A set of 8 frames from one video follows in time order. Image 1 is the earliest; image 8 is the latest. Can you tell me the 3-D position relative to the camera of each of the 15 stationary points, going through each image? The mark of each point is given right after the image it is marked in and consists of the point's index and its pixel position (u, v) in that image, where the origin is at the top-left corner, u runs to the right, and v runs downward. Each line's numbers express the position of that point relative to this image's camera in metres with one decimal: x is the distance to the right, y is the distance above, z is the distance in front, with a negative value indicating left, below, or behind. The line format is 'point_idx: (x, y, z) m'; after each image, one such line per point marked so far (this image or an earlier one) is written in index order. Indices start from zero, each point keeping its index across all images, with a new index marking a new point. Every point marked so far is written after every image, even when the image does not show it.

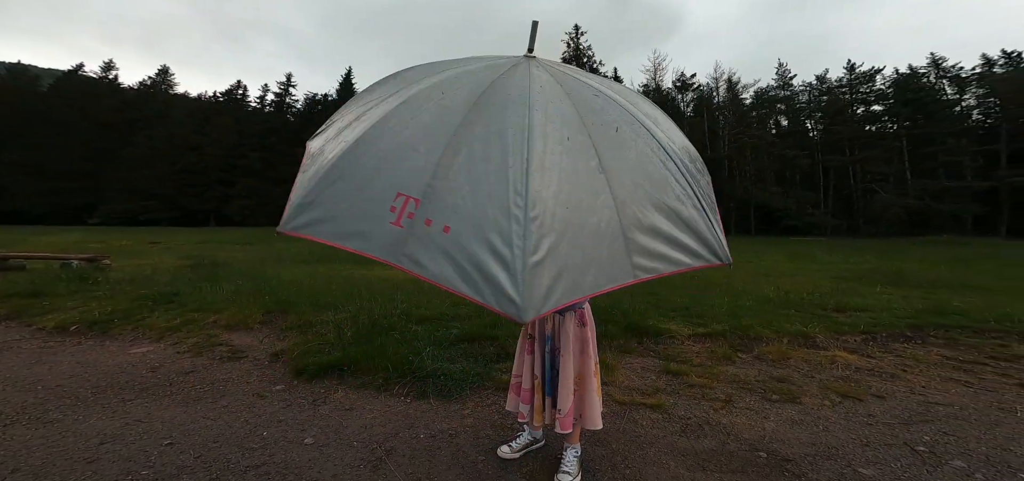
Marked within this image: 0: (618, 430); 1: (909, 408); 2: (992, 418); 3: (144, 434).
0: (+0.7, -1.2, +2.7) m
1: (+2.8, -1.2, +3.1) m
2: (+3.3, -1.2, +3.0) m
3: (-2.4, -1.3, +2.9) m
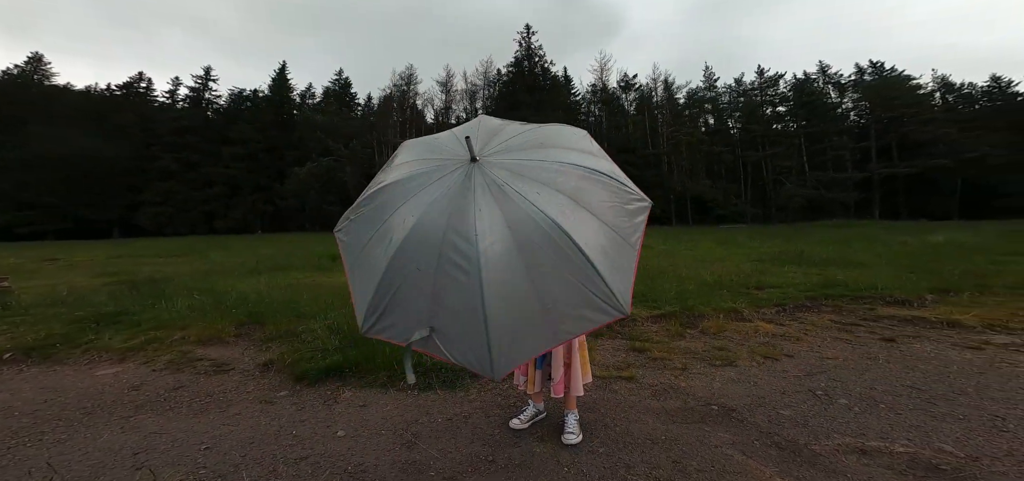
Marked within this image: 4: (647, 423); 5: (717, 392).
0: (+0.7, -1.2, +3.3) m
1: (+2.8, -1.1, +4.0) m
2: (+3.2, -1.1, +3.9) m
3: (-2.4, -1.4, +3.0) m
4: (+0.9, -1.3, +2.9) m
5: (+1.6, -1.2, +3.4) m
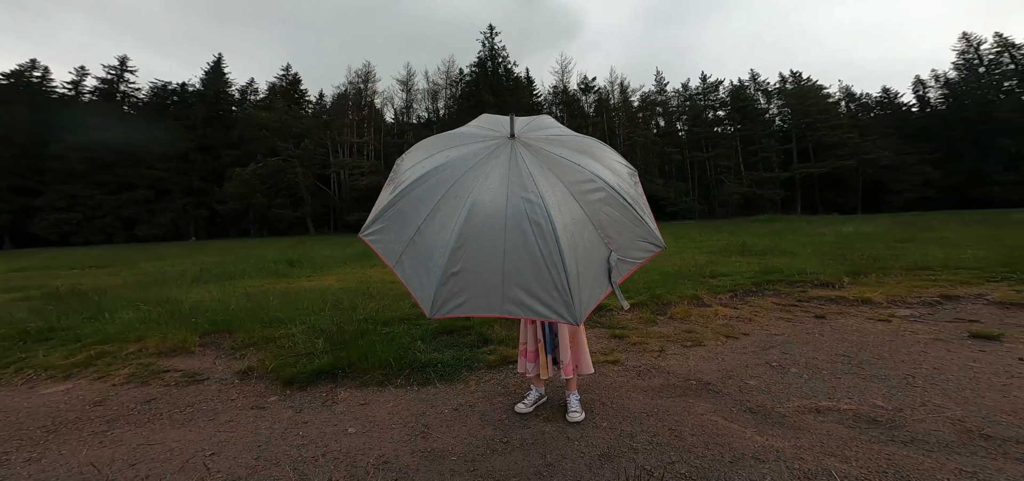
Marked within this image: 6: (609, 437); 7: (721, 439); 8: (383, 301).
0: (+0.7, -1.2, +3.6) m
1: (+2.7, -1.0, +4.5) m
2: (+3.1, -1.0, +4.5) m
3: (-2.3, -1.4, +2.9) m
4: (+1.0, -1.2, +3.3) m
5: (+1.6, -1.1, +3.8) m
6: (+0.6, -1.3, +2.8) m
7: (+1.3, -1.2, +2.8) m
8: (-1.7, -1.0, +6.3) m
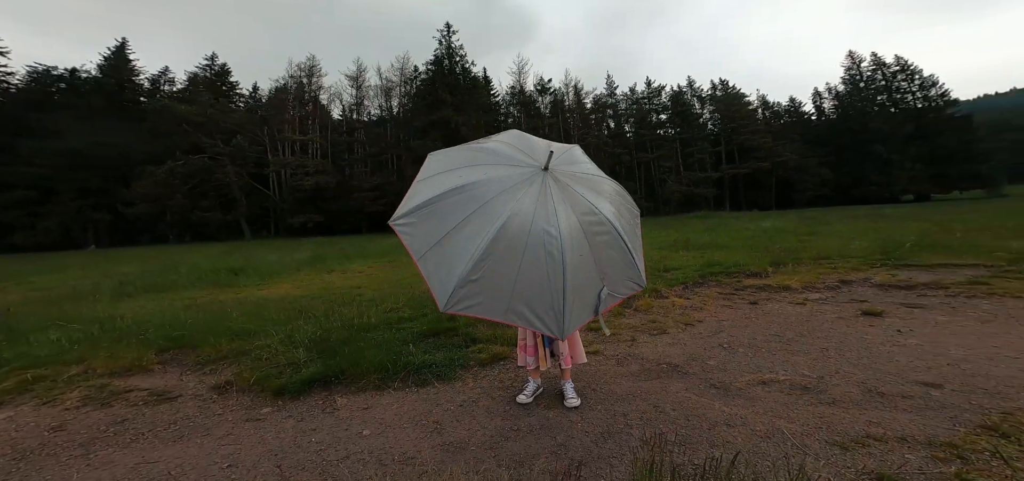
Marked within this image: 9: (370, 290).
0: (+0.6, -1.2, +4.0) m
1: (+2.4, -1.0, +5.2) m
2: (+2.9, -1.0, +5.3) m
3: (-2.2, -1.5, +2.9) m
4: (+0.9, -1.2, +3.7) m
5: (+1.5, -1.1, +4.3) m
6: (+0.7, -1.3, +3.2) m
7: (+1.4, -1.3, +3.3) m
8: (-2.1, -1.1, +6.3) m
9: (-2.6, -1.1, +8.4) m
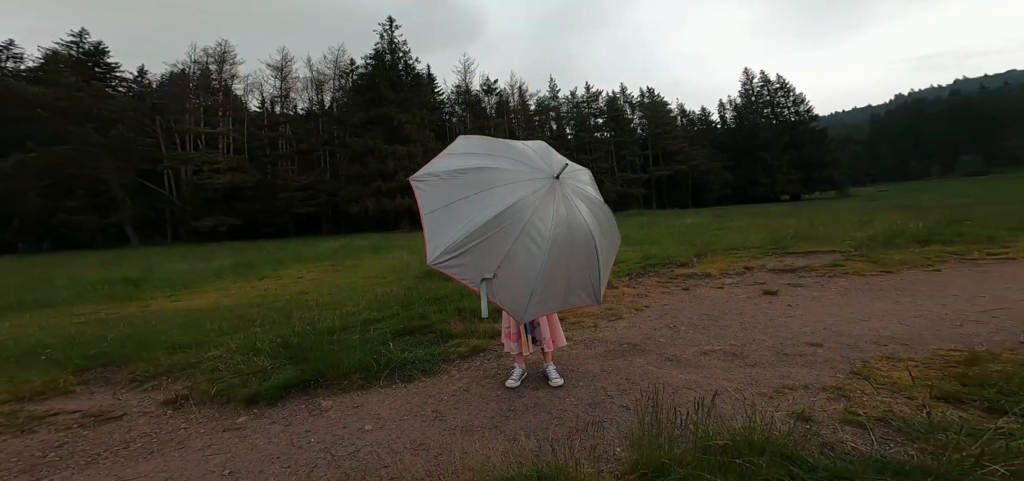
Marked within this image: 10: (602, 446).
0: (+0.4, -1.2, +4.4) m
1: (+2.0, -0.9, +5.9) m
2: (+2.4, -0.9, +6.0) m
3: (-2.2, -1.5, +2.7) m
4: (+0.8, -1.2, +4.1) m
5: (+1.2, -1.1, +4.8) m
6: (+0.6, -1.3, +3.6) m
7: (+1.3, -1.2, +3.8) m
8: (-2.7, -1.1, +6.1) m
9: (-3.6, -1.1, +8.1) m
10: (+0.6, -1.3, +2.7) m
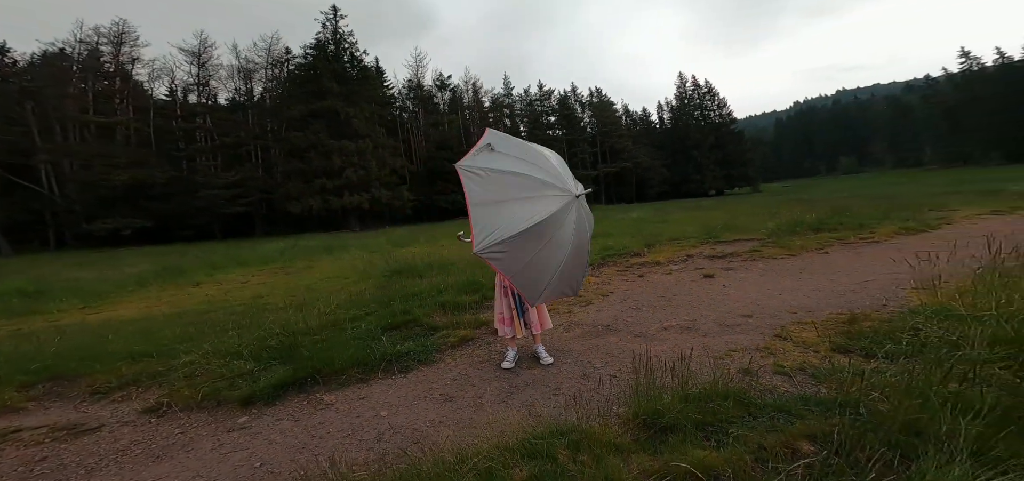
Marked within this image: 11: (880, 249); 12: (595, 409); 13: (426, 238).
0: (+0.3, -1.1, +4.8) m
1: (+1.6, -0.8, +6.5) m
2: (+2.0, -0.8, +6.7) m
3: (-2.0, -1.5, +2.8) m
4: (+0.7, -1.1, +4.6) m
5: (+1.0, -1.0, +5.3) m
6: (+0.6, -1.2, +4.0) m
7: (+1.2, -1.1, +4.3) m
8: (-3.1, -1.1, +6.0) m
9: (-4.2, -1.1, +7.9) m
10: (+0.6, -1.2, +3.2) m
11: (+7.2, -0.2, +8.4) m
12: (+0.6, -1.2, +3.1) m
13: (-3.0, +0.1, +15.4) m
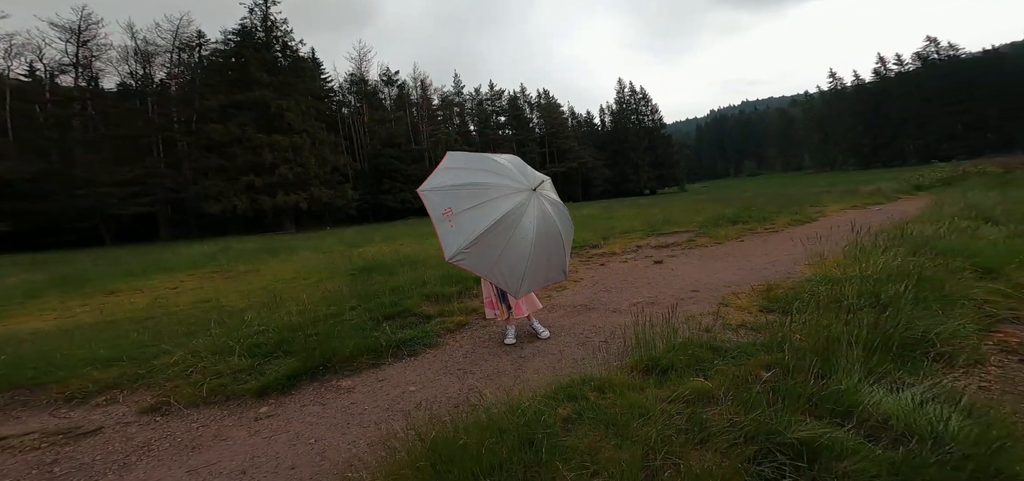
0: (+0.2, -1.0, +5.3) m
1: (+1.2, -0.7, +7.2) m
2: (+1.5, -0.6, +7.5) m
3: (-1.8, -1.5, +3.0) m
4: (+0.6, -1.0, +5.2) m
5: (+0.8, -0.9, +6.0) m
6: (+0.6, -1.1, +4.6) m
7: (+1.2, -1.0, +5.0) m
8: (-3.4, -1.1, +6.0) m
9: (-4.8, -1.1, +7.6) m
10: (+0.8, -1.1, +3.8) m
11: (+6.4, +0.1, +10.0) m
12: (+0.8, -1.1, +3.7) m
13: (-4.8, +0.1, +15.2) m
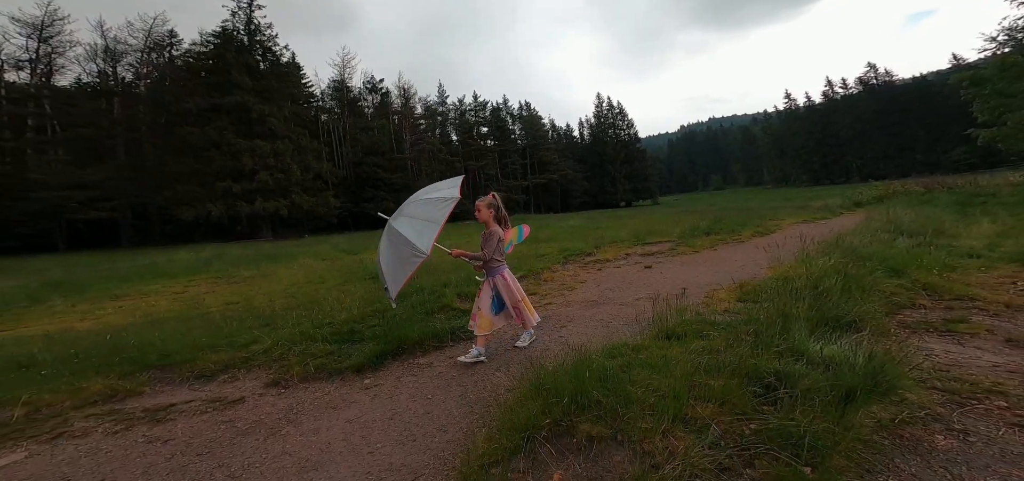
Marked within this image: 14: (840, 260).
0: (+0.6, -1.1, +6.6) m
1: (+1.5, -0.8, +8.5) m
2: (+1.8, -0.8, +8.9) m
3: (-1.1, -1.5, +4.1) m
4: (+1.1, -1.1, +6.5) m
5: (+1.2, -1.0, +7.3) m
6: (+1.1, -1.2, +5.9) m
7: (+1.7, -1.1, +6.4) m
8: (-2.9, -1.1, +7.0) m
9: (-4.5, -1.2, +8.5) m
10: (+1.4, -1.2, +5.1) m
11: (+6.5, -0.1, +11.8) m
12: (+1.3, -1.2, +5.0) m
13: (-5.2, -0.1, +16.1) m
14: (+5.5, -0.3, +7.1) m
